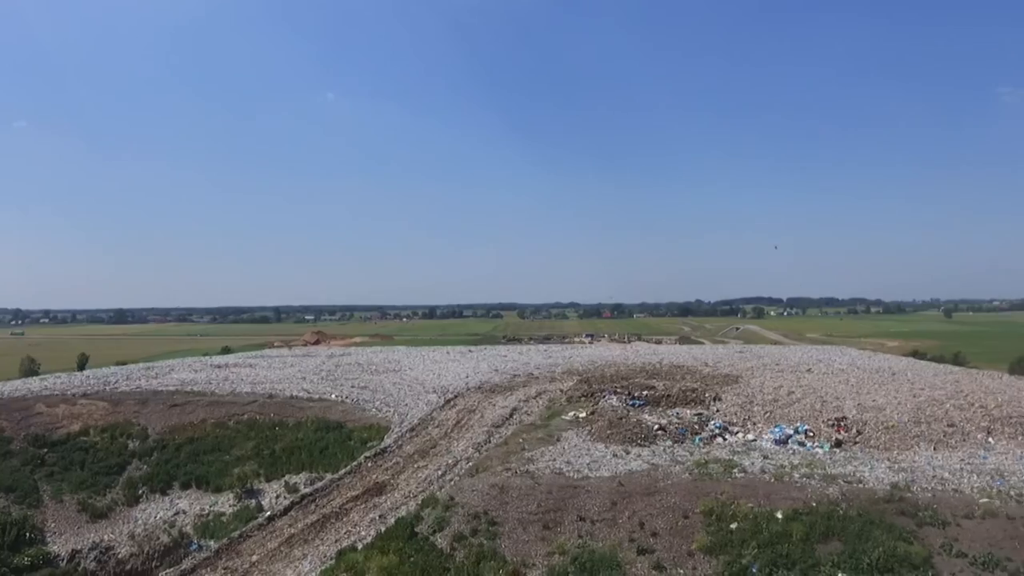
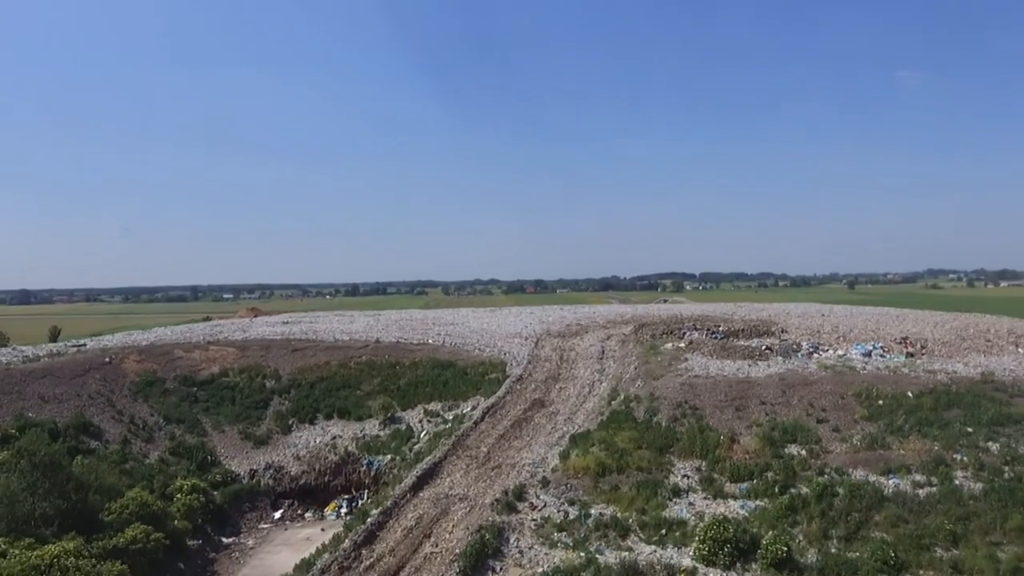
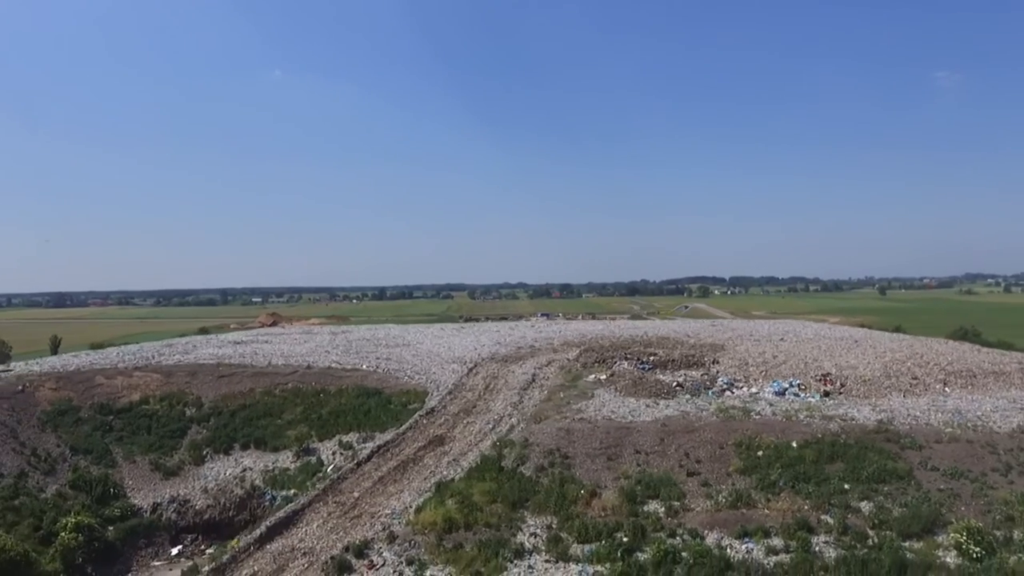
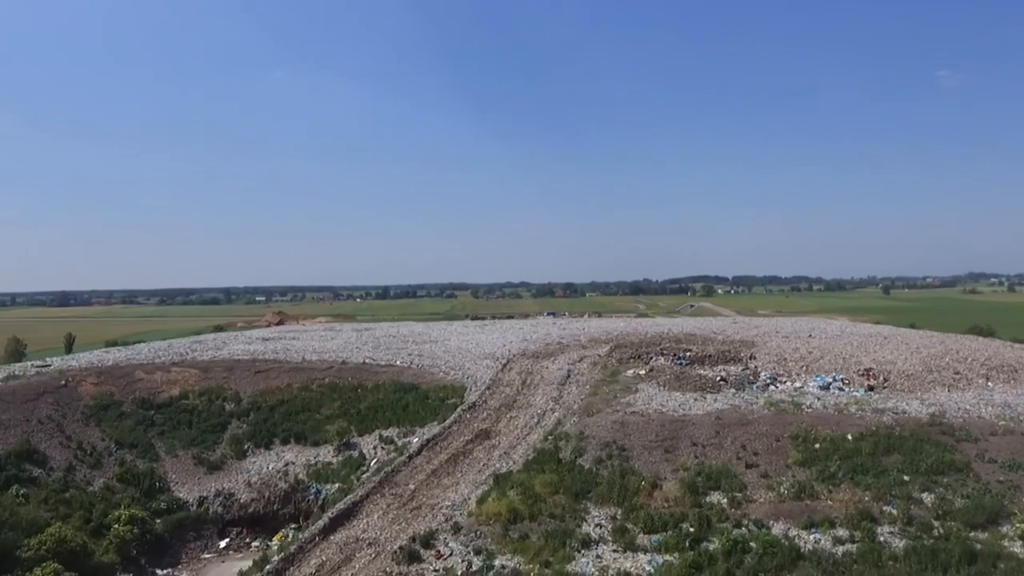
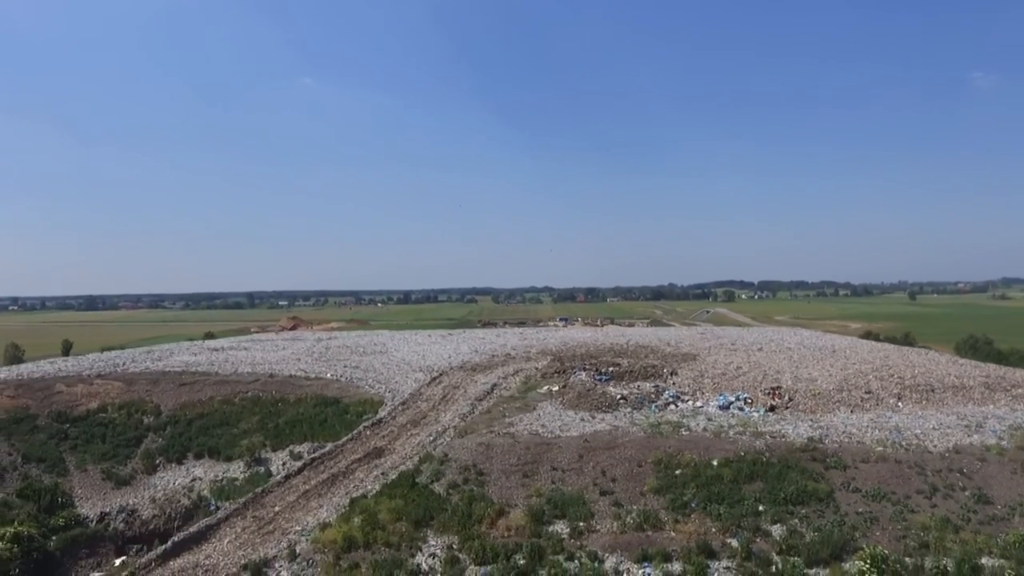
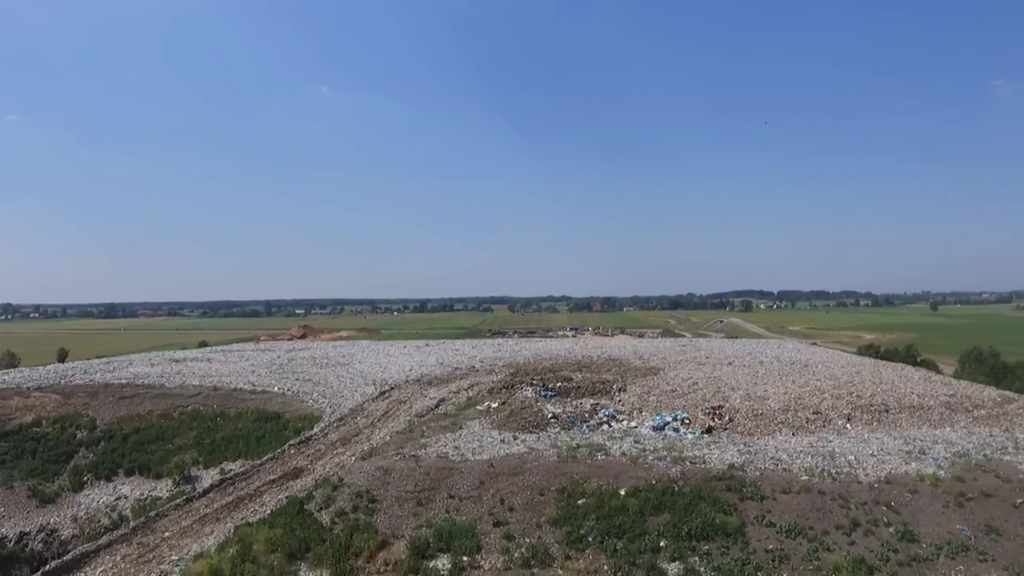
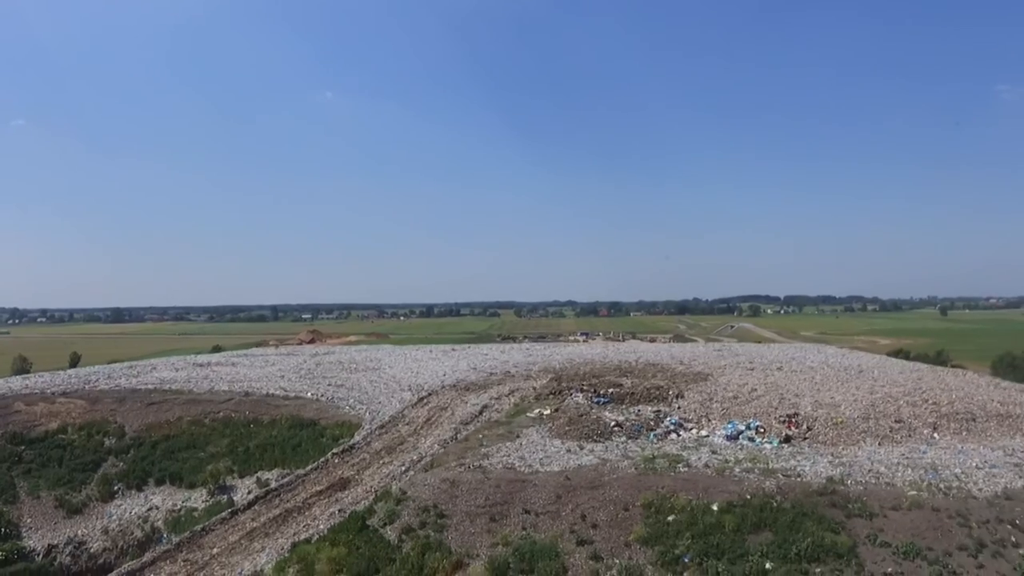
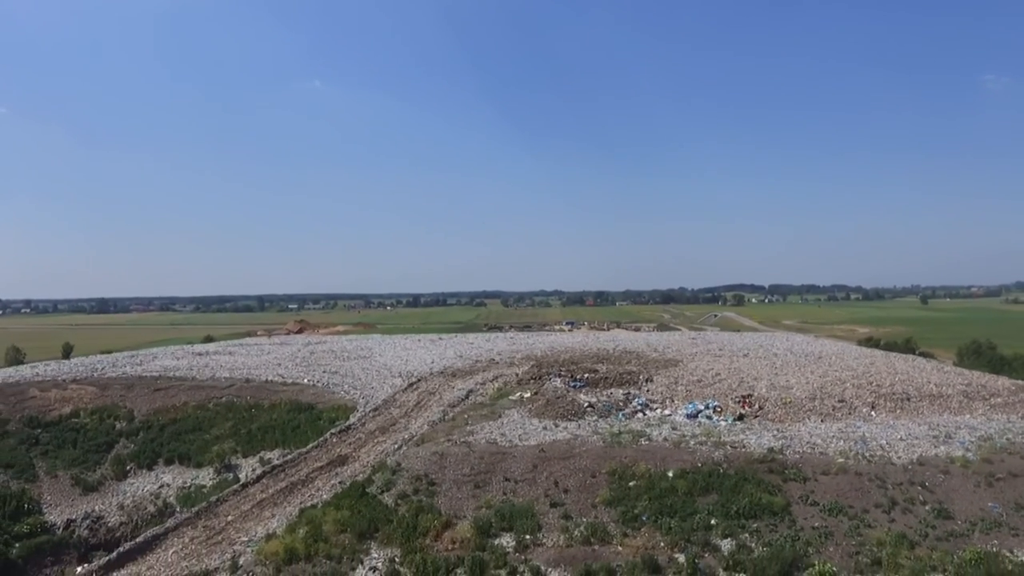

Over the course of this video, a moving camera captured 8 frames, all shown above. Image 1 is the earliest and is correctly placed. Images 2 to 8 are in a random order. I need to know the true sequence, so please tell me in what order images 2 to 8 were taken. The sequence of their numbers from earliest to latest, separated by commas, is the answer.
7, 6, 8, 5, 3, 4, 2
